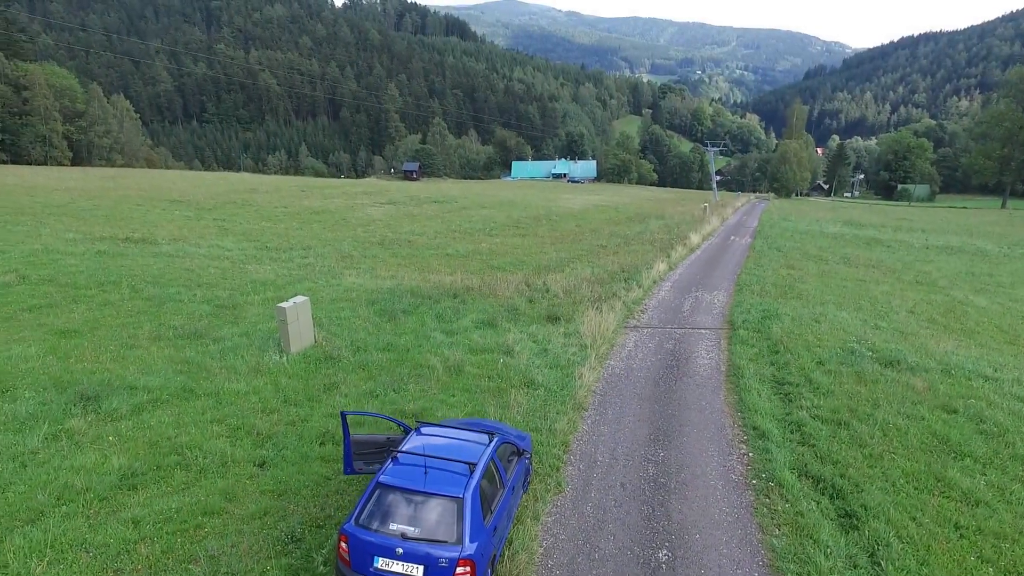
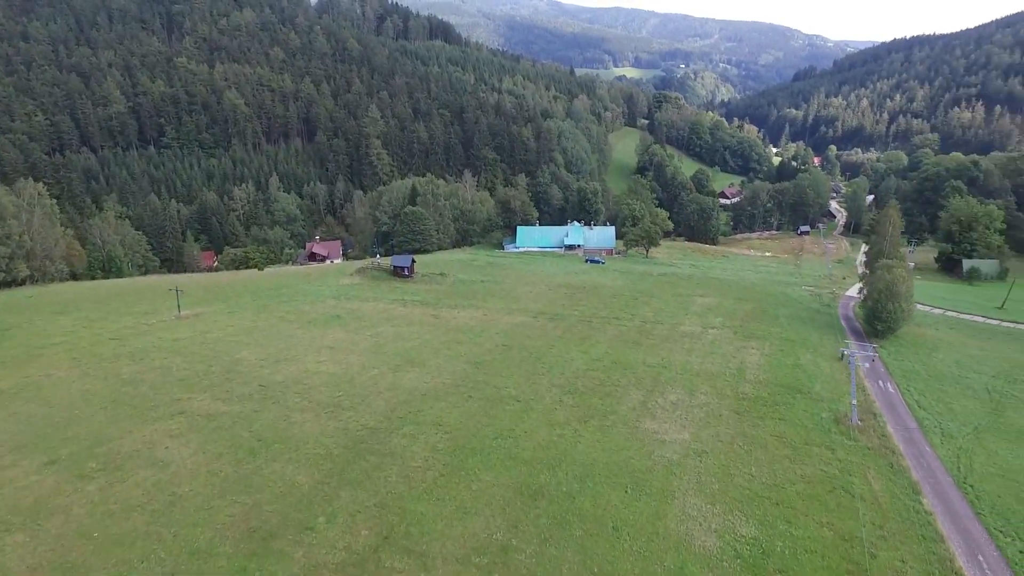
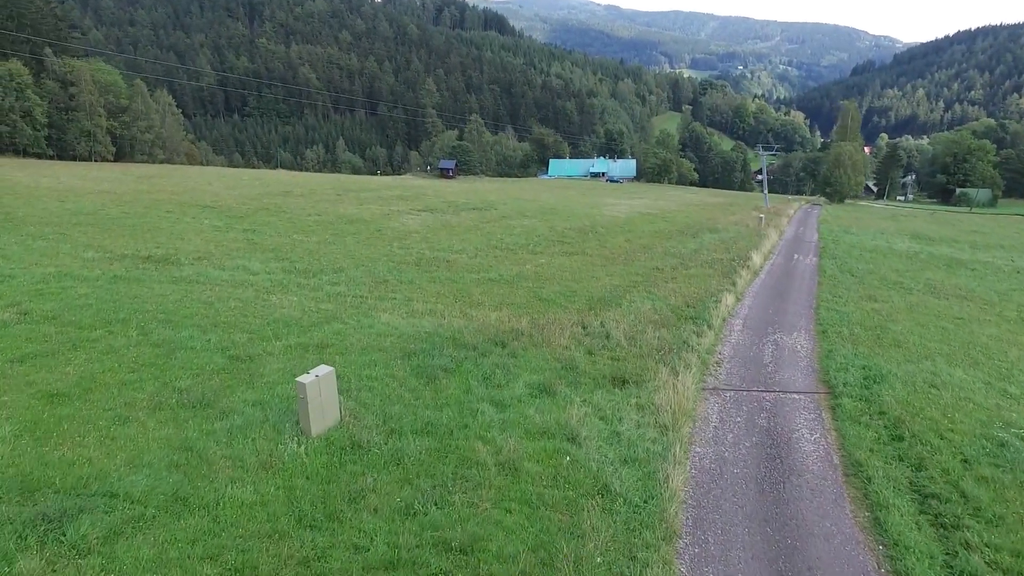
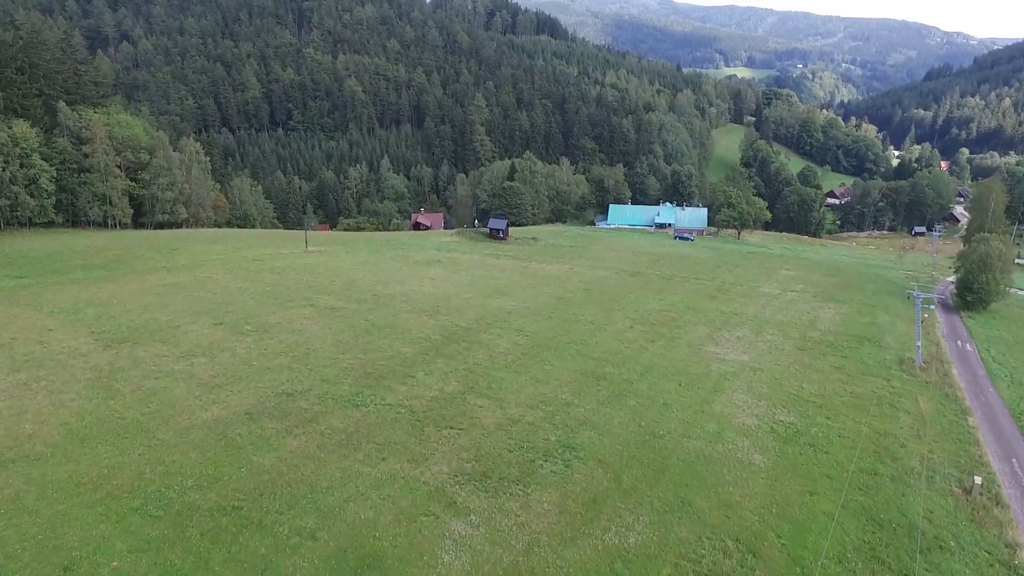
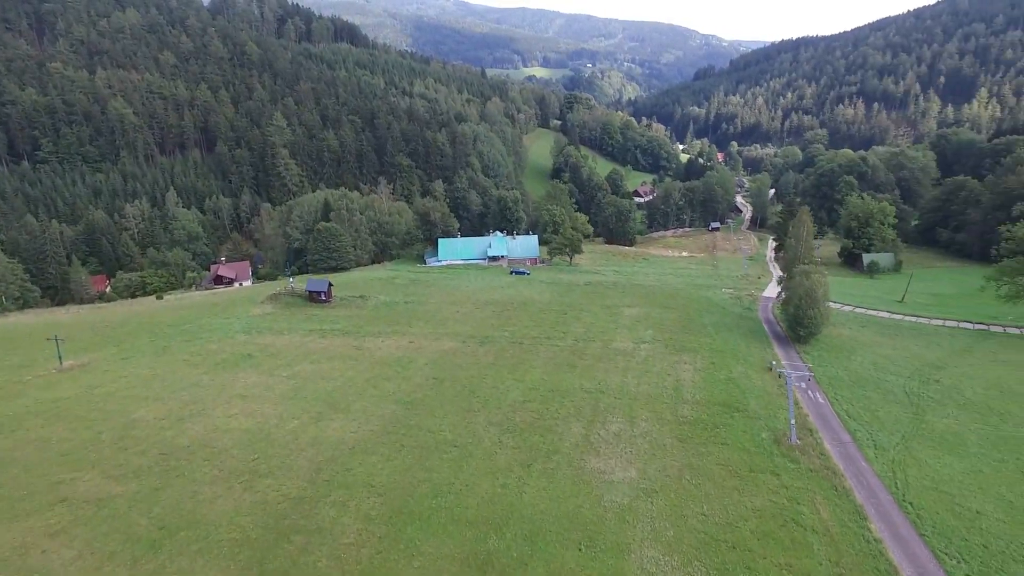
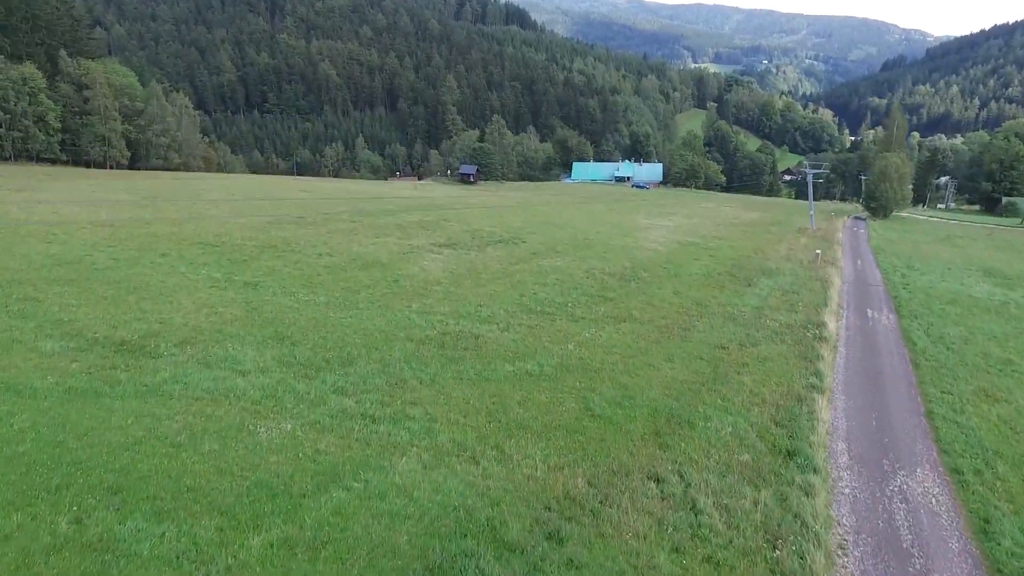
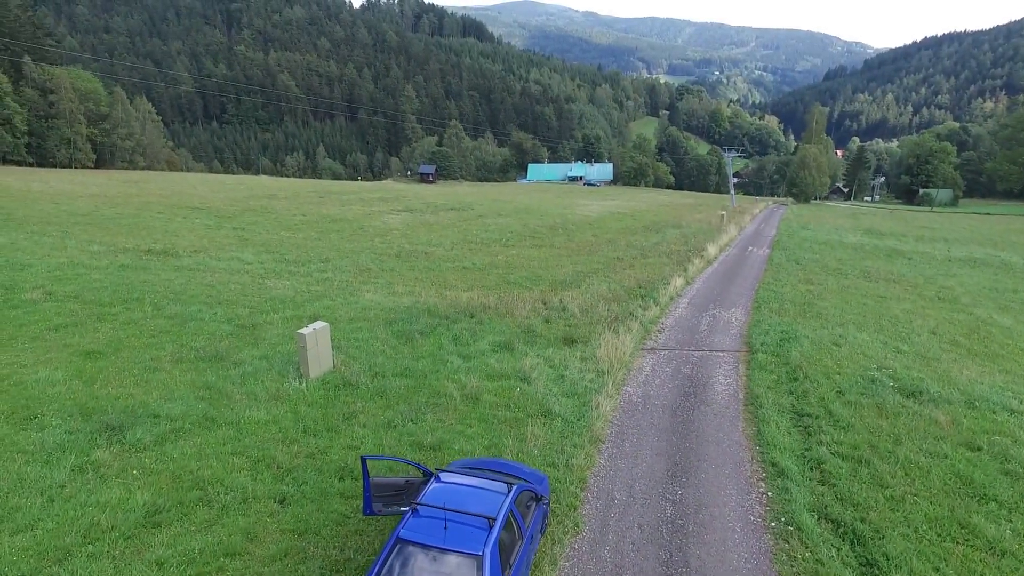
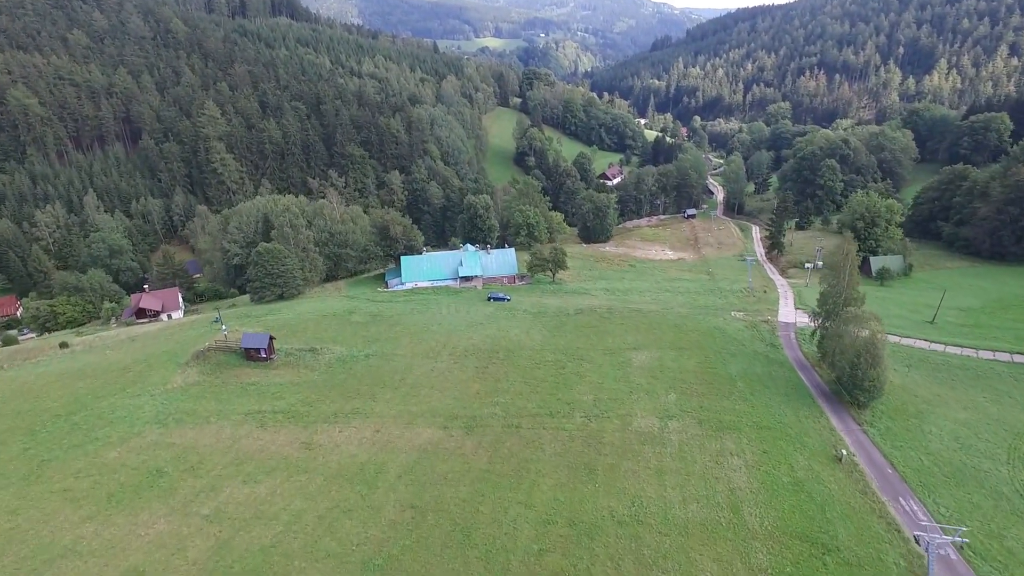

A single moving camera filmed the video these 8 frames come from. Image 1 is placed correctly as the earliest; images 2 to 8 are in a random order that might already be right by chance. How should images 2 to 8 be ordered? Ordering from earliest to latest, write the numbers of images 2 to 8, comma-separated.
7, 3, 6, 4, 2, 5, 8
